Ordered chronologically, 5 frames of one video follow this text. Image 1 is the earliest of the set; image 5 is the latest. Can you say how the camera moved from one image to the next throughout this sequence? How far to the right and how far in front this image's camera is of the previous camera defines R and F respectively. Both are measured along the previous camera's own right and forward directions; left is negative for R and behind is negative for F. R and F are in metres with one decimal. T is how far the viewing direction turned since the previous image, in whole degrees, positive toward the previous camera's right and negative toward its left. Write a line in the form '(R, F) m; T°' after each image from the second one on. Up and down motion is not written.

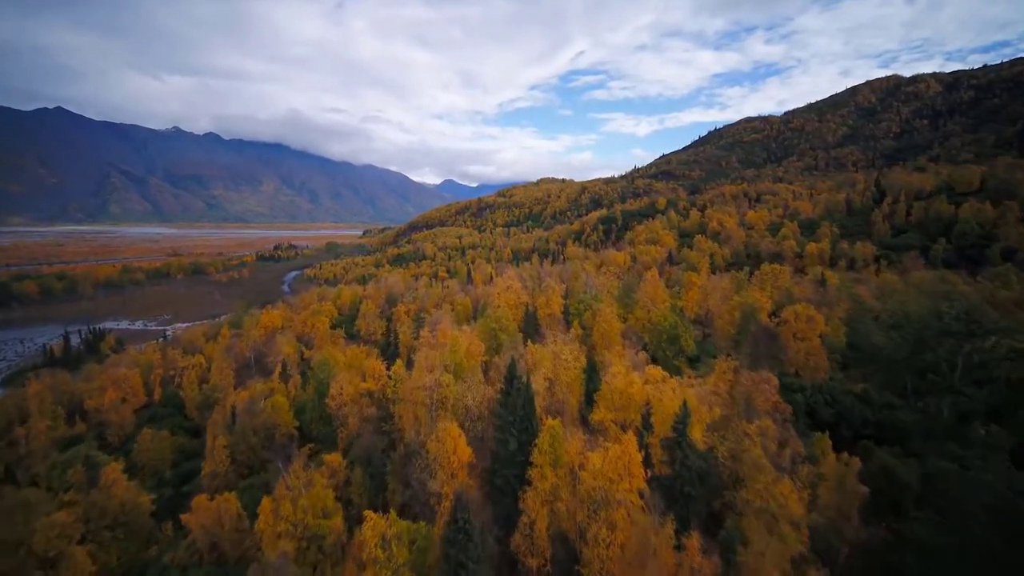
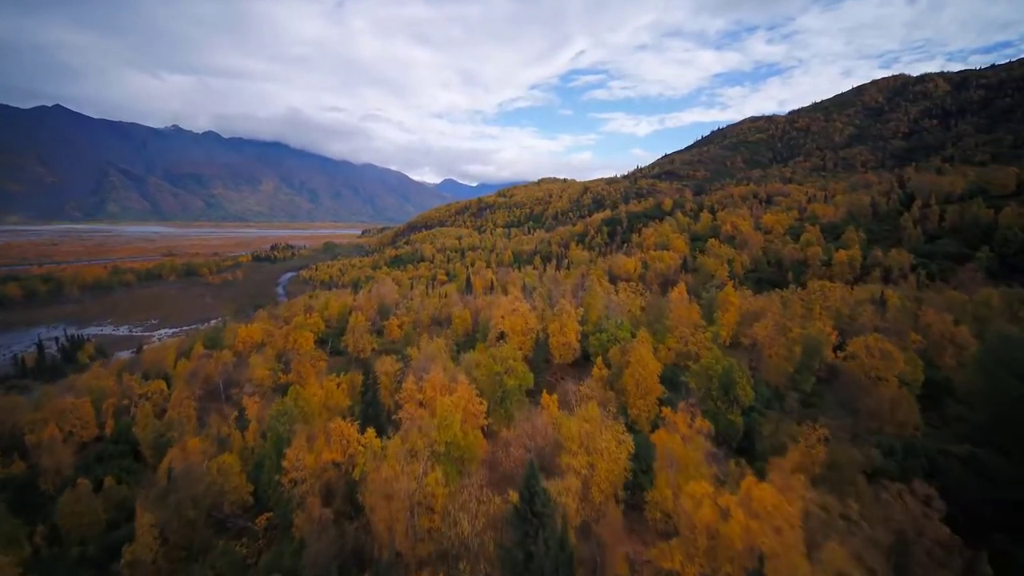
(-0.5, +6.8) m; 0°
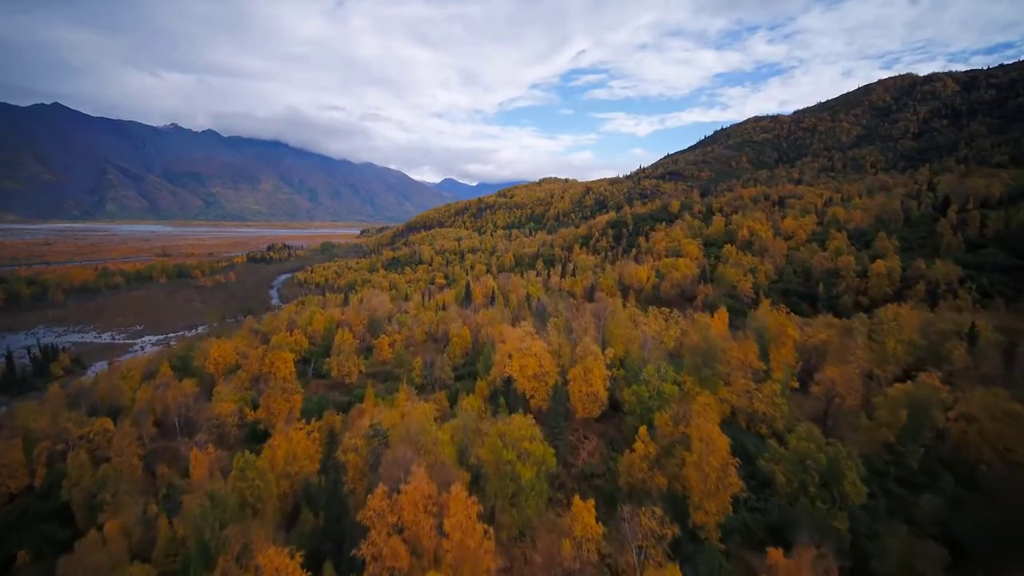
(-0.6, +7.2) m; 0°
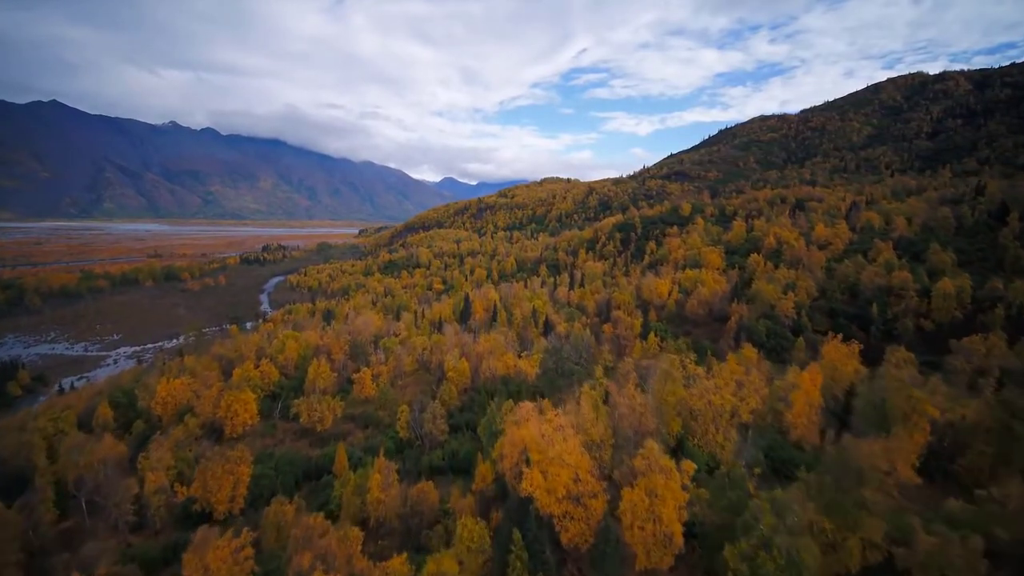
(-0.7, +9.8) m; 0°
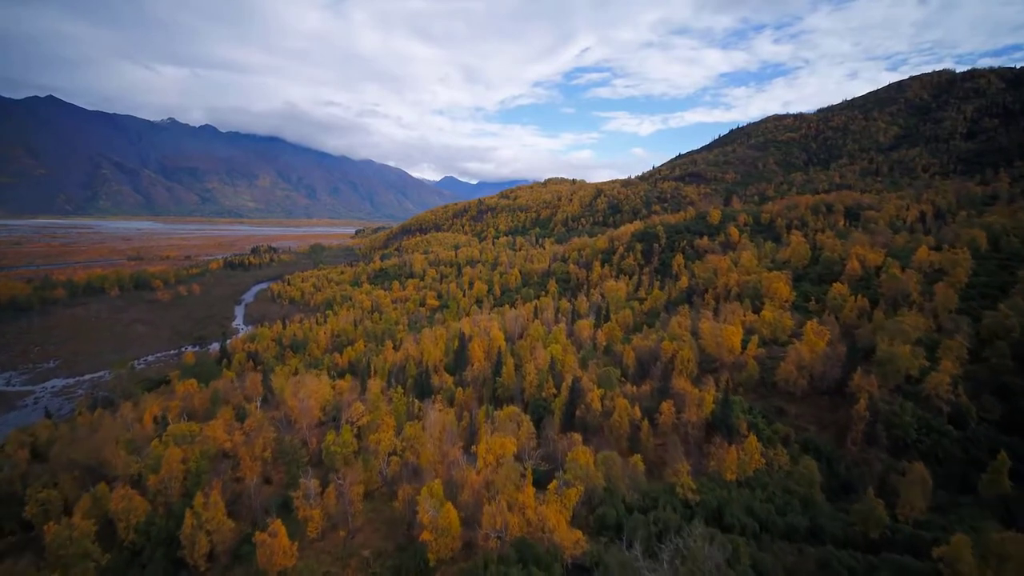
(-1.3, +22.0) m; 0°
